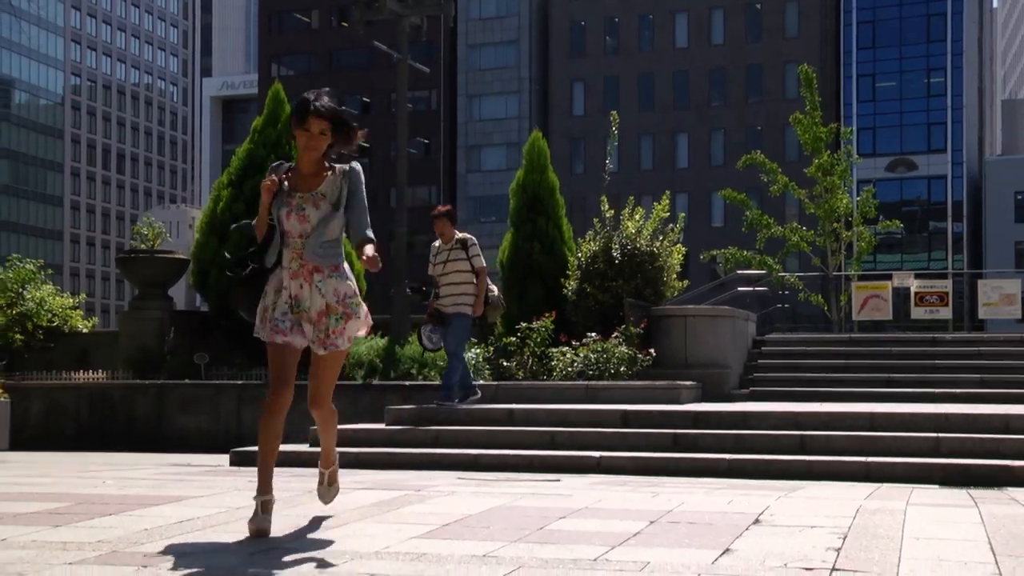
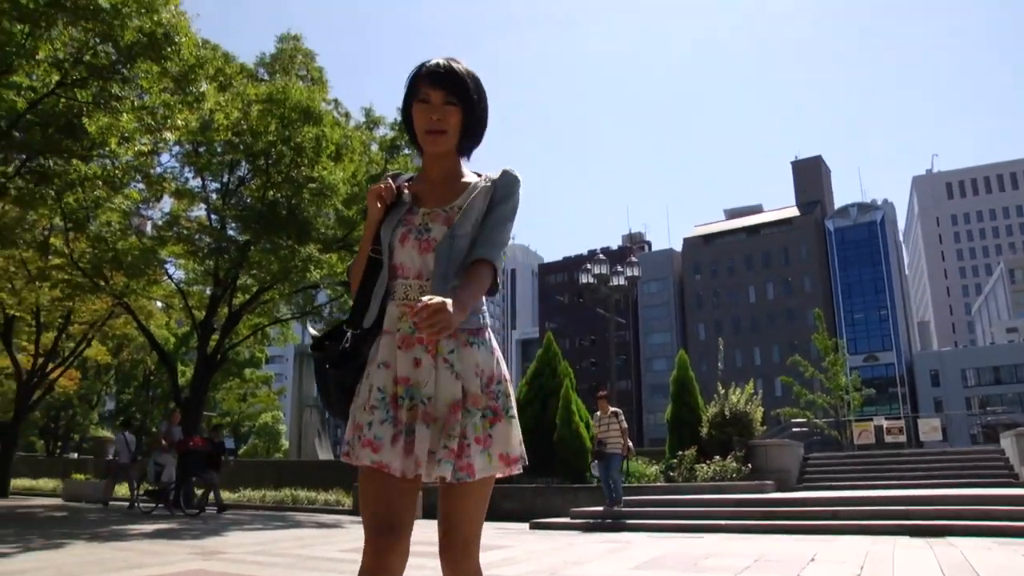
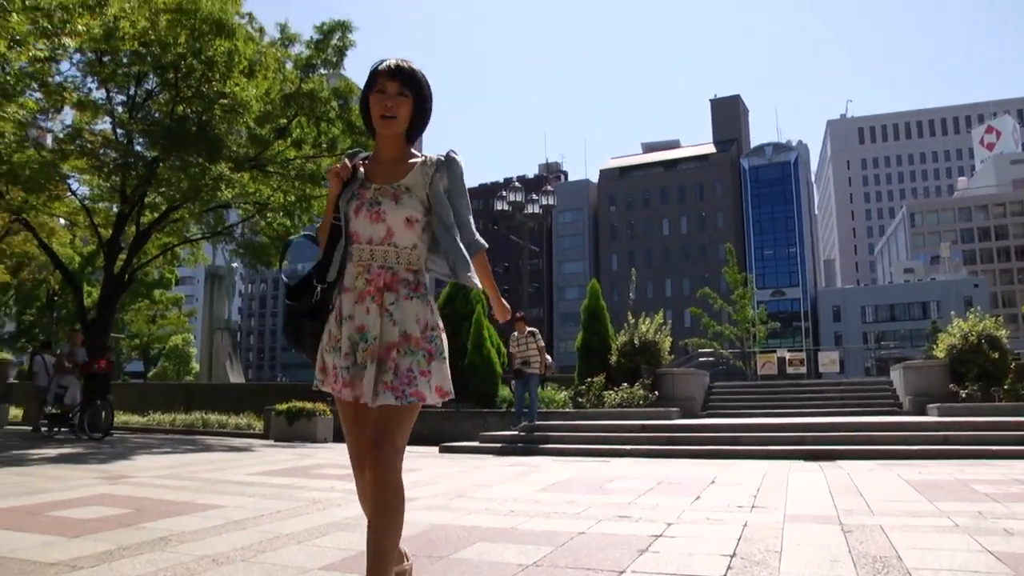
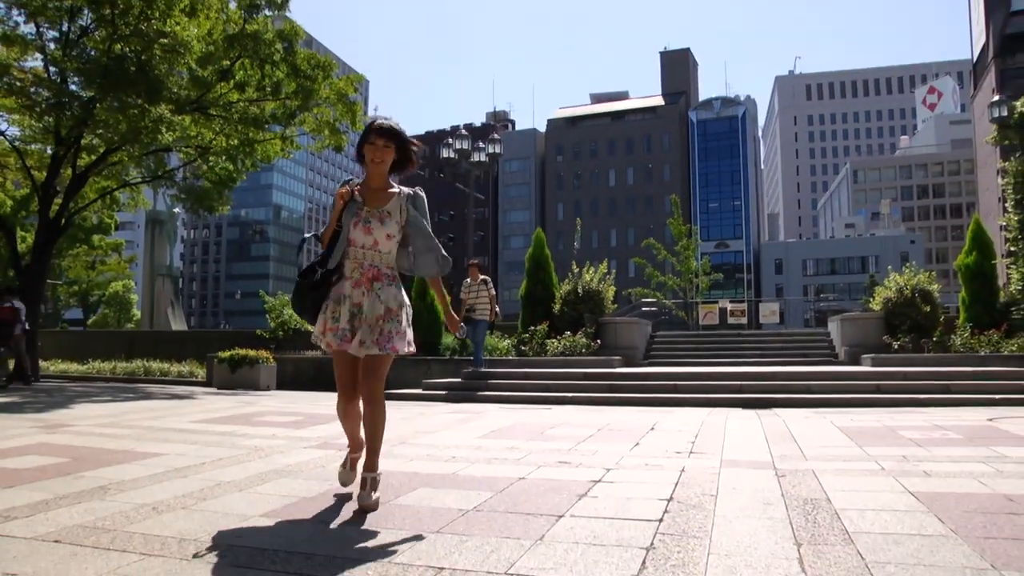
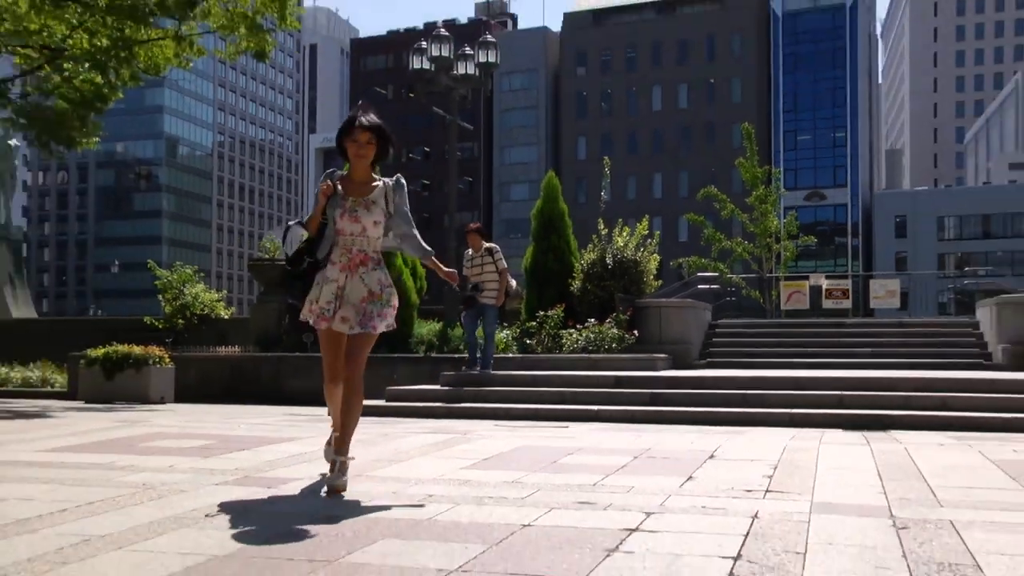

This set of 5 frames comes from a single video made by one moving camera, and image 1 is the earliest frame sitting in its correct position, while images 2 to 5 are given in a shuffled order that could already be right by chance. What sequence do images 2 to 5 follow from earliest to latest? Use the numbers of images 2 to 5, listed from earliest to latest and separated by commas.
5, 4, 3, 2
